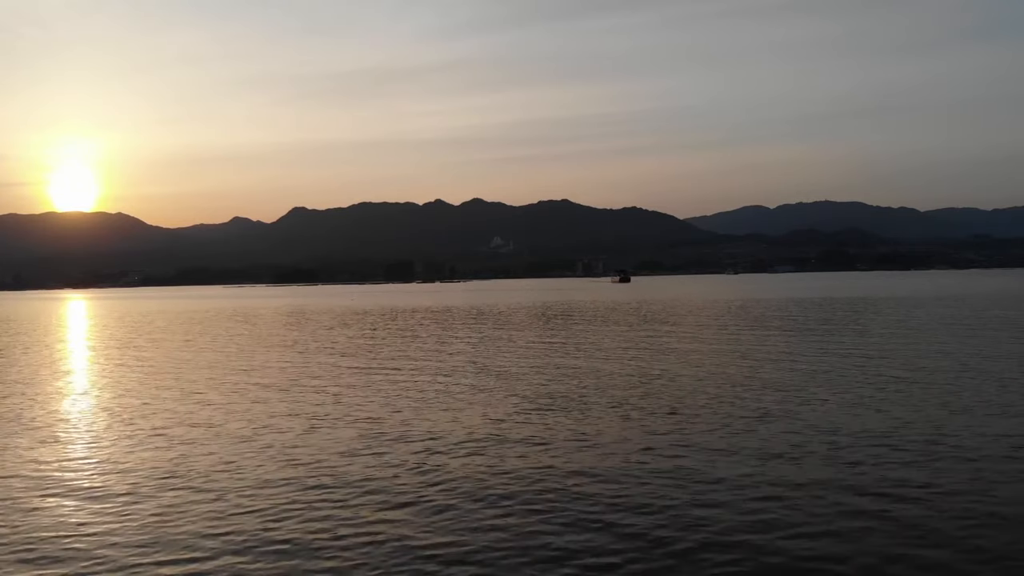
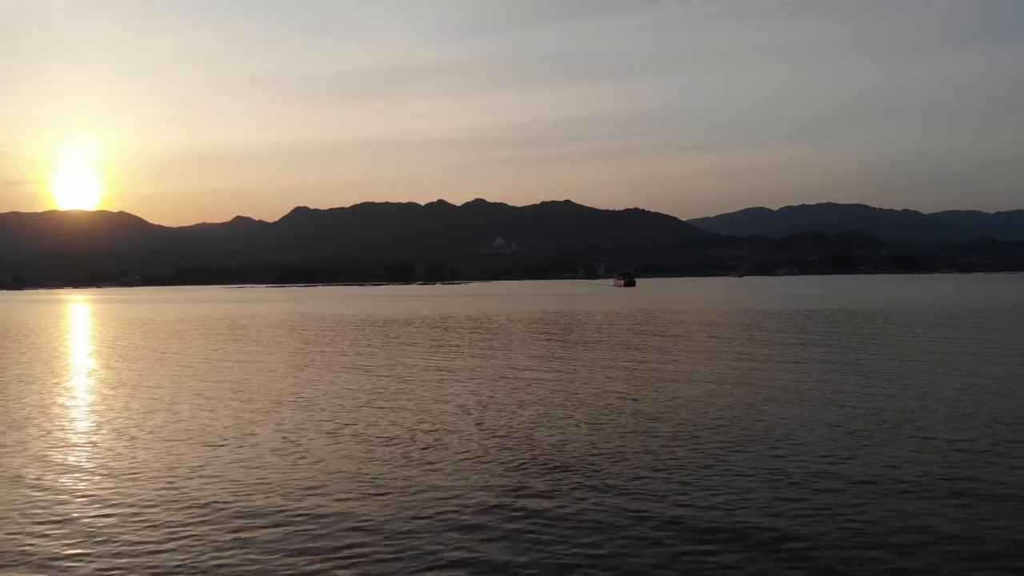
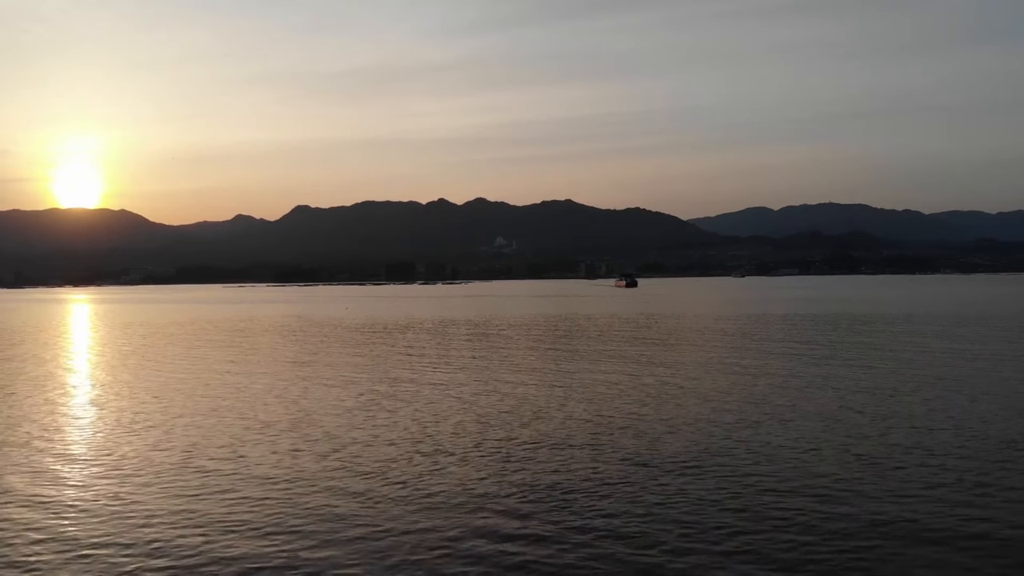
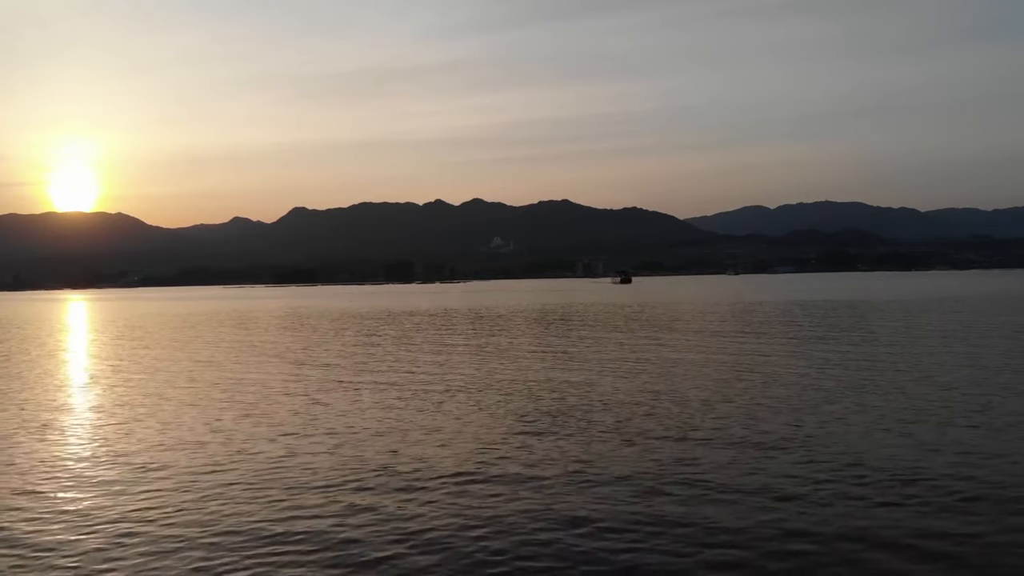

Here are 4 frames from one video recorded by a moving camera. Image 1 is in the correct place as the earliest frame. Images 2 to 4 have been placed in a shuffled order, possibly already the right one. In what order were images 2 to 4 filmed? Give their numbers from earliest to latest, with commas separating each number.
4, 2, 3
